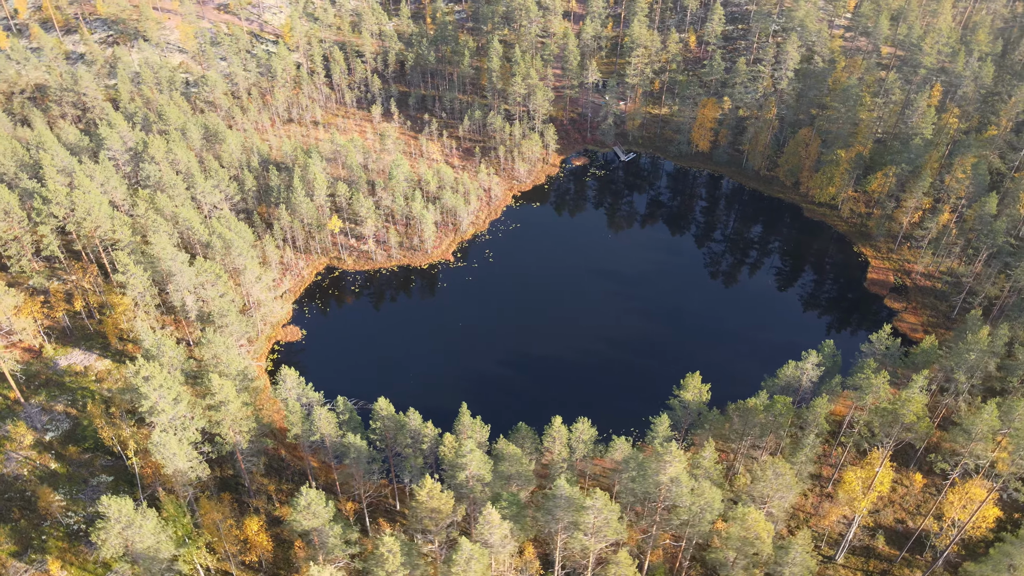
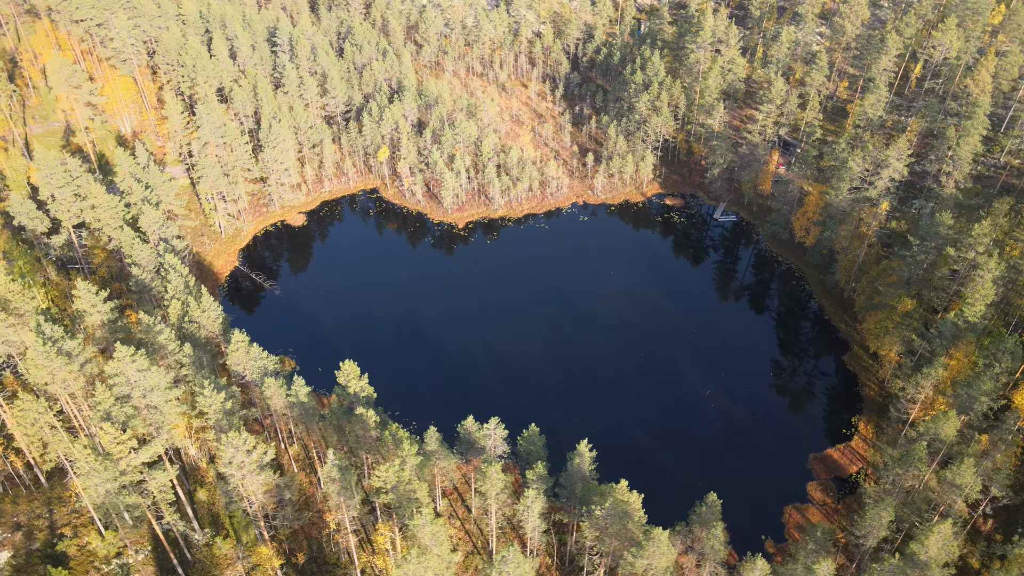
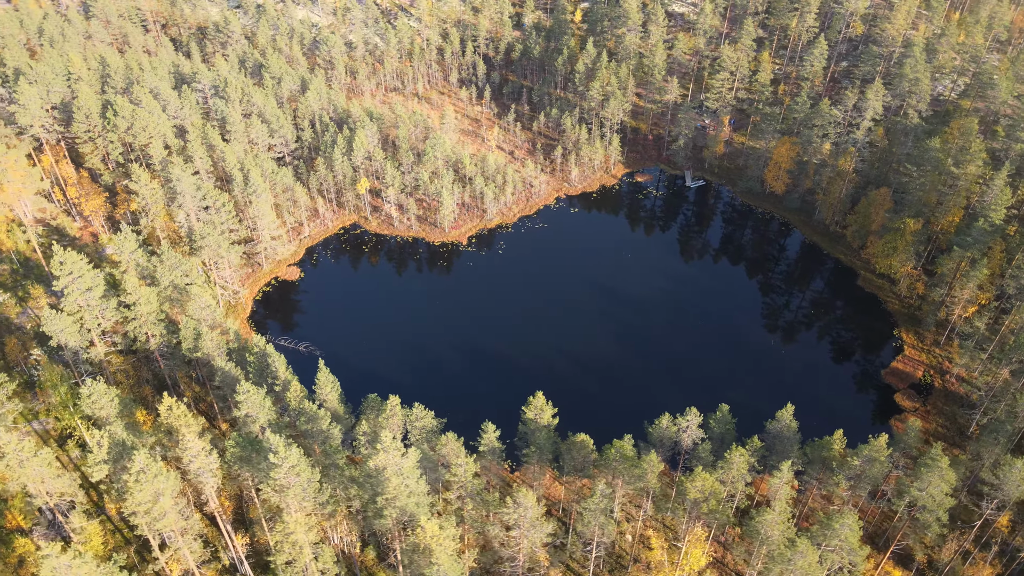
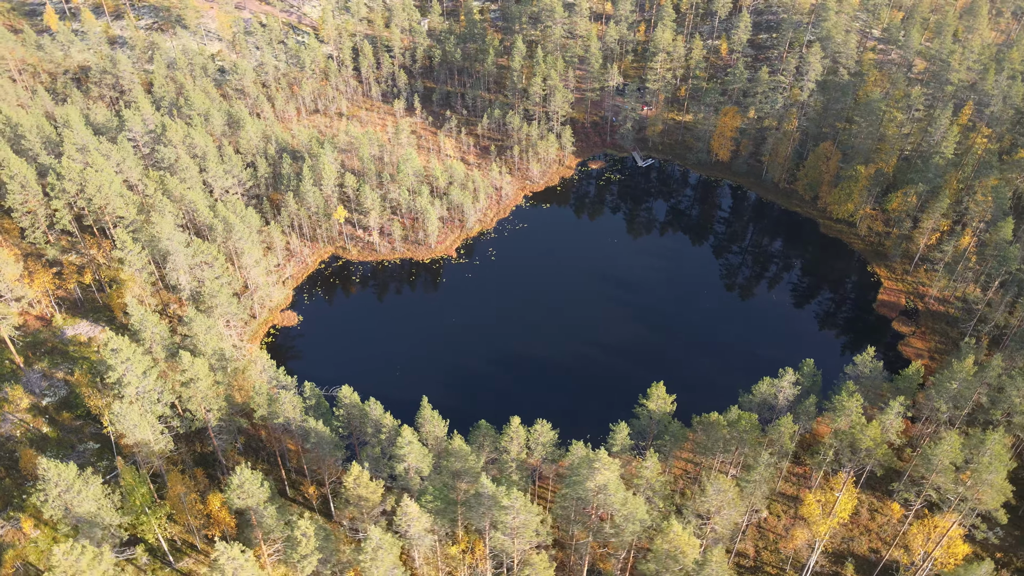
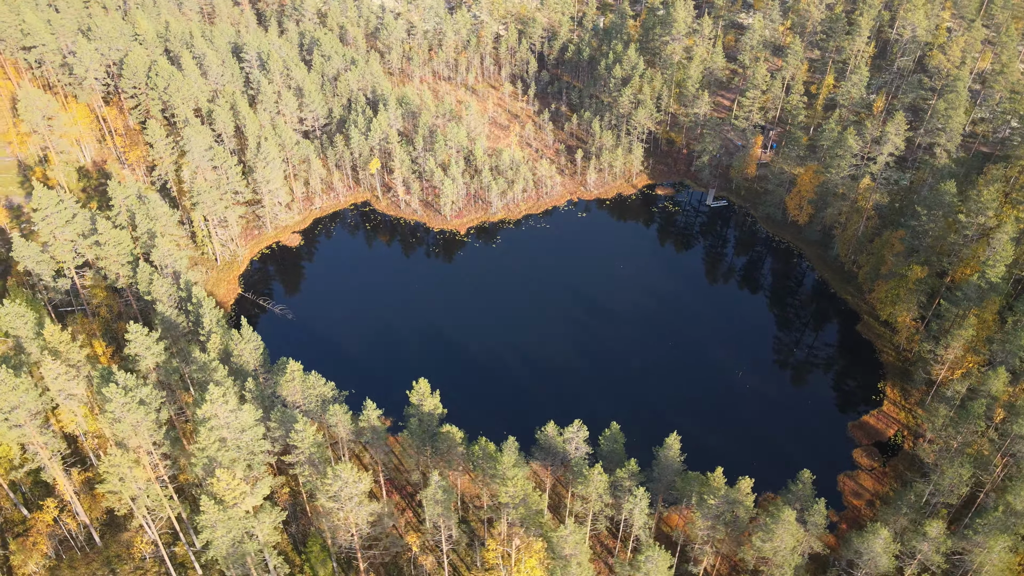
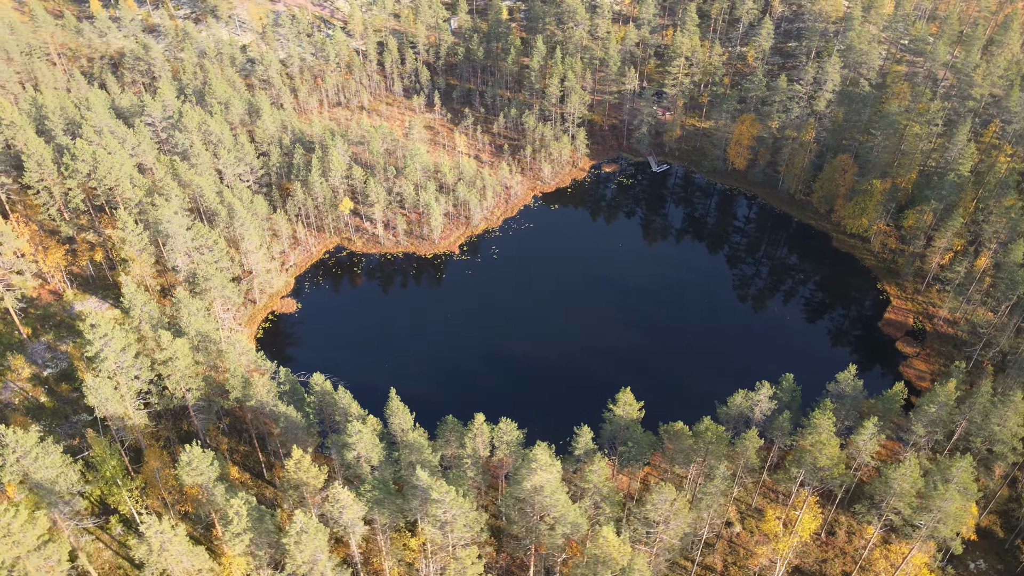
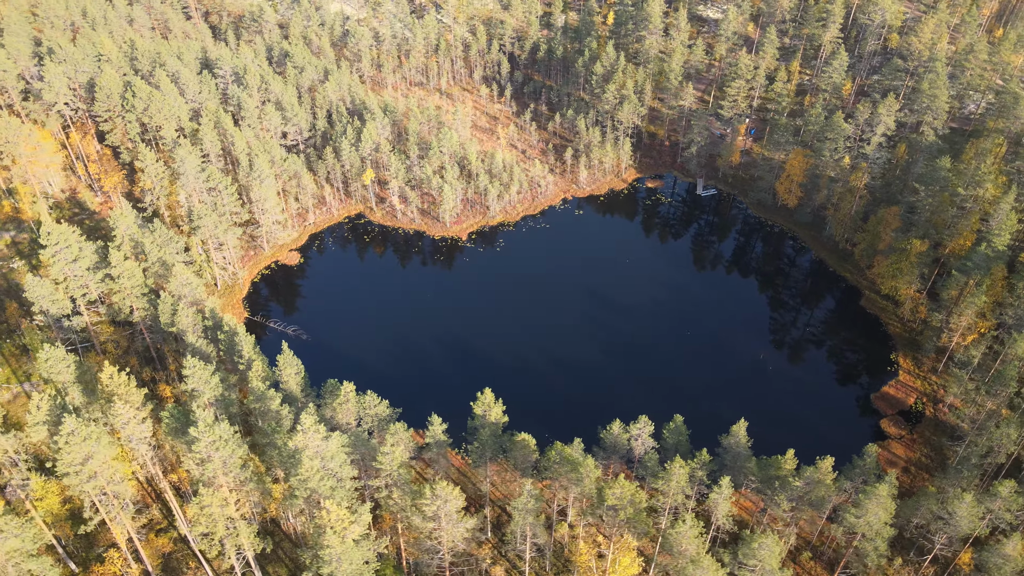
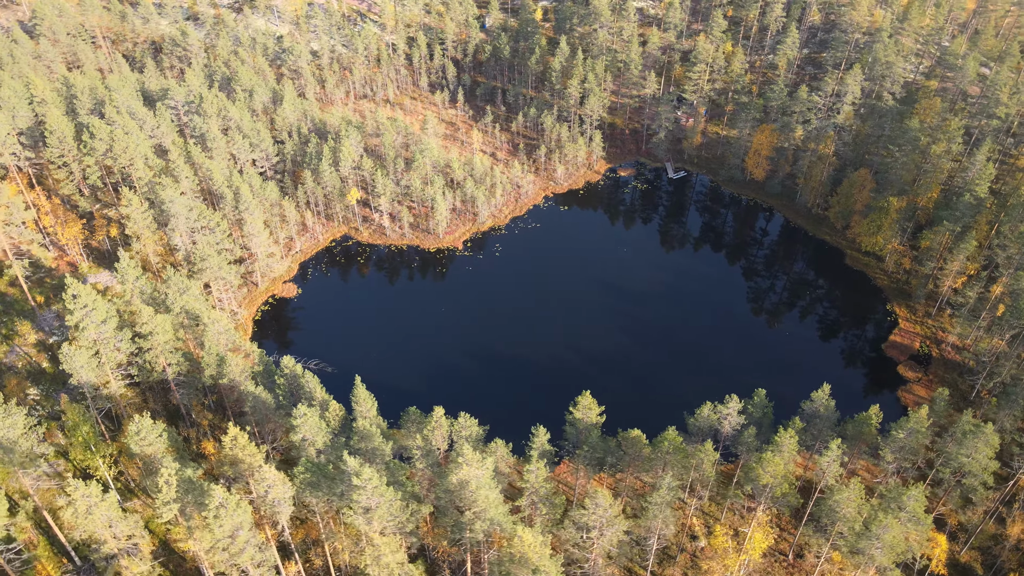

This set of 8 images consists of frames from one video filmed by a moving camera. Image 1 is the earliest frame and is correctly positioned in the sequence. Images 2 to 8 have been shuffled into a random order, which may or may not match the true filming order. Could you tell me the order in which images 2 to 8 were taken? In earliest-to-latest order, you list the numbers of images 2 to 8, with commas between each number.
4, 6, 8, 3, 7, 5, 2
